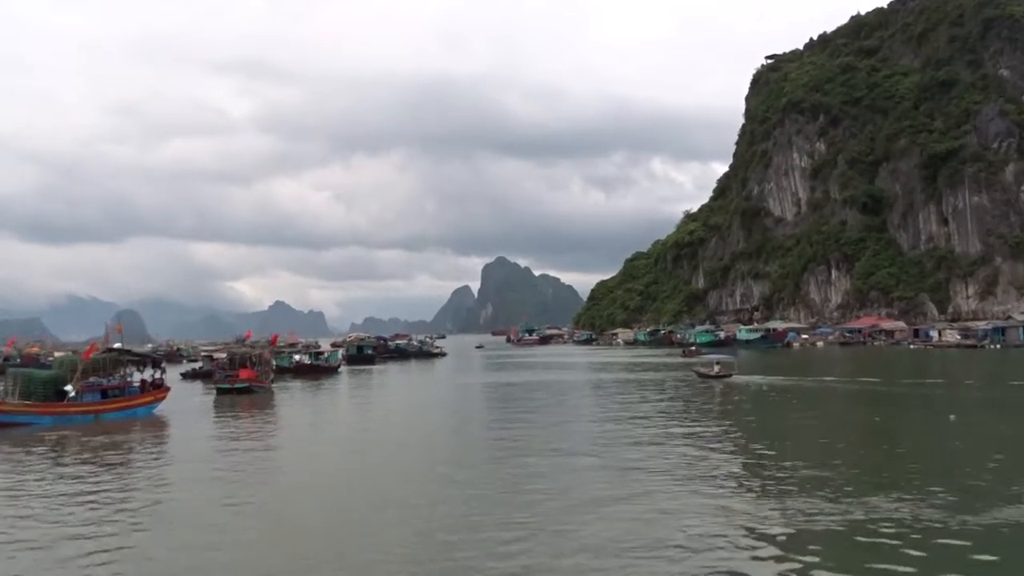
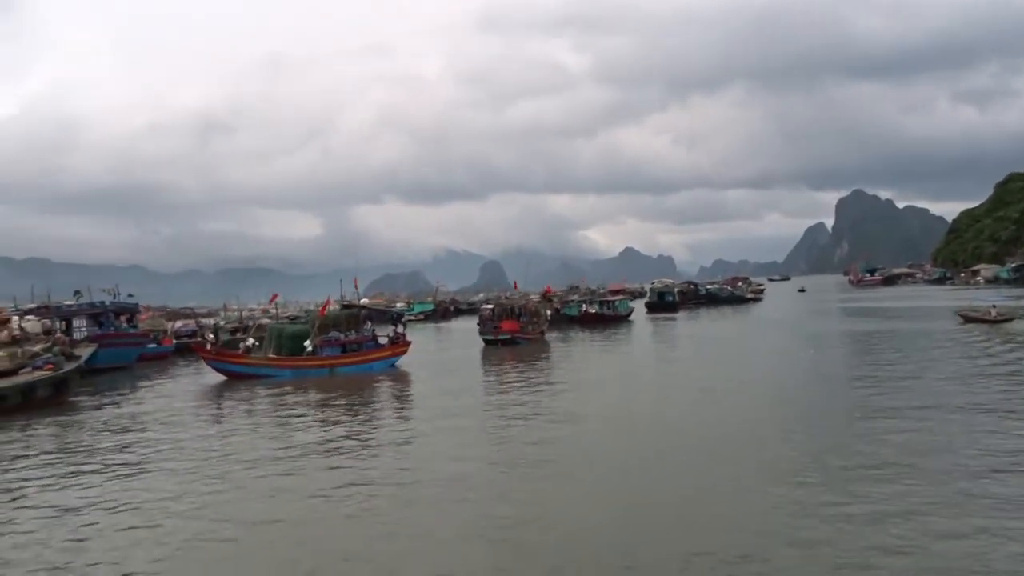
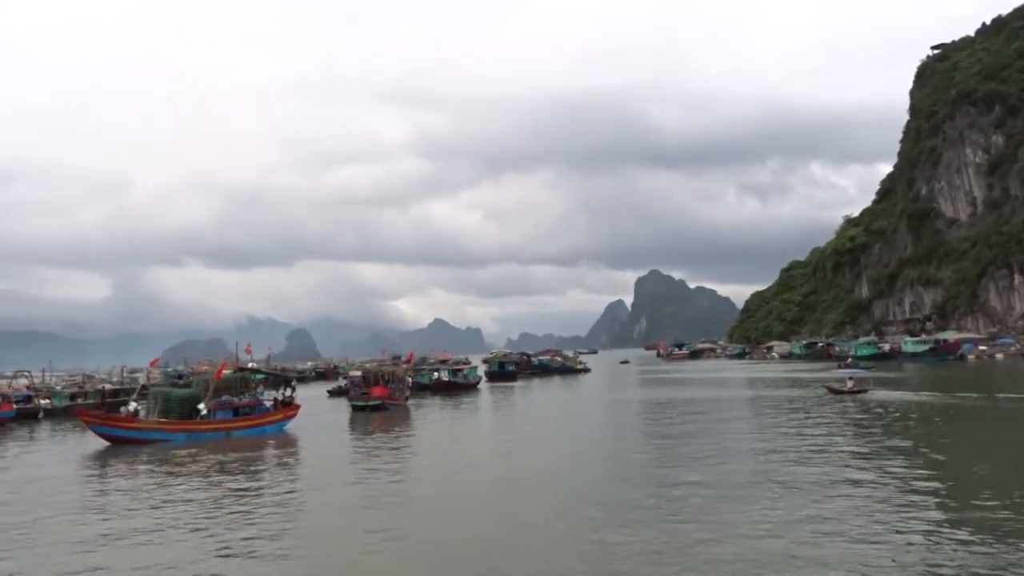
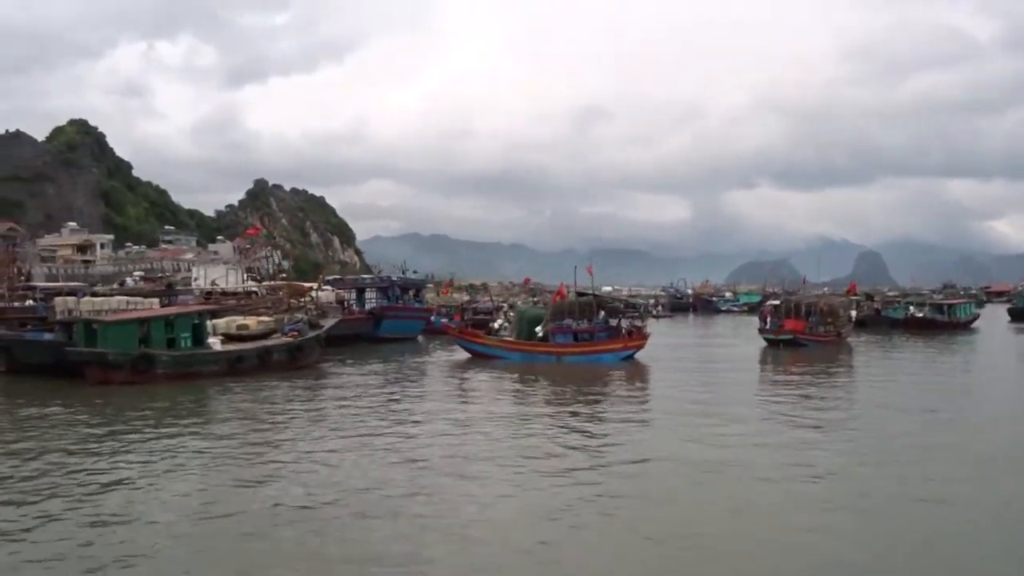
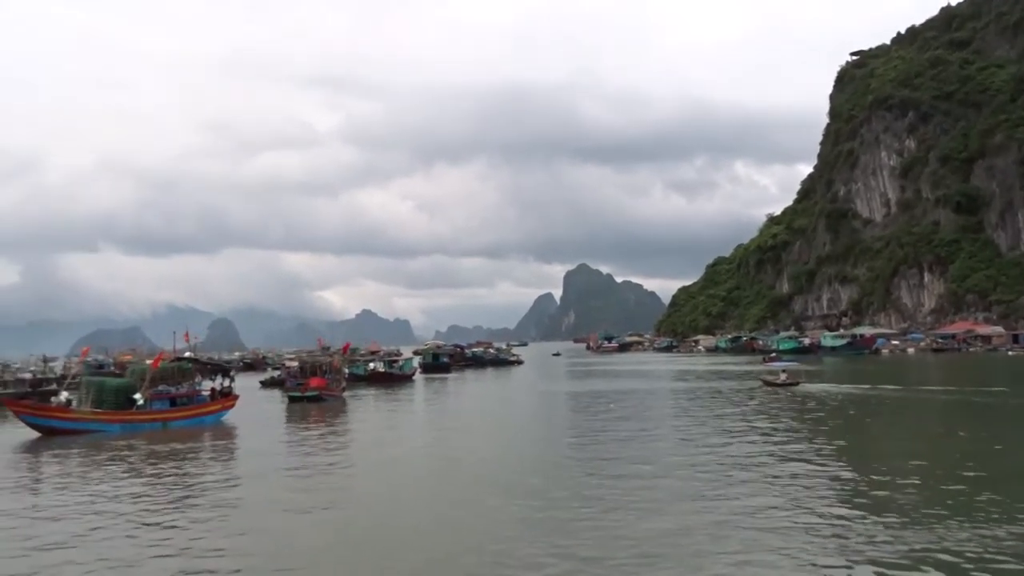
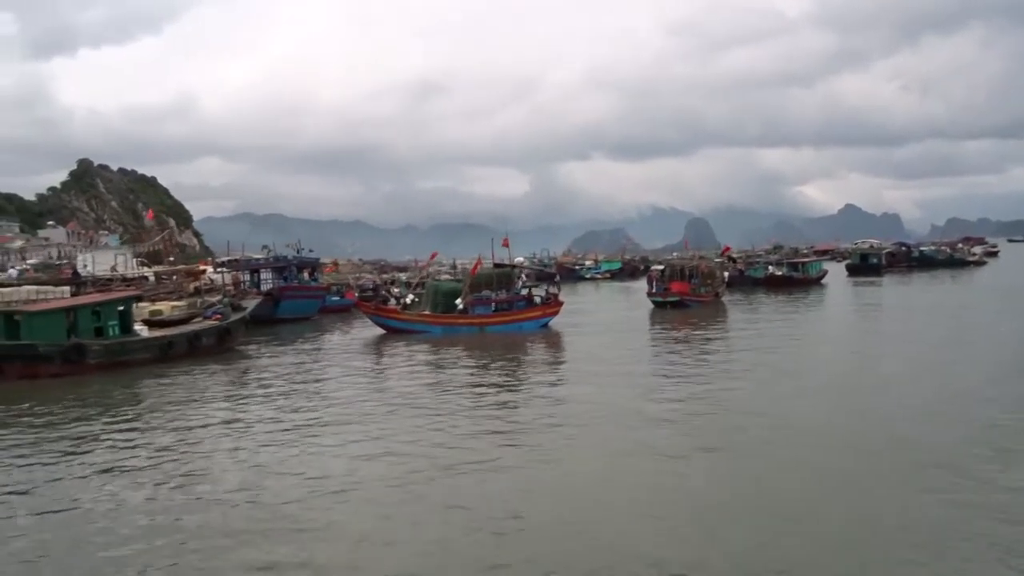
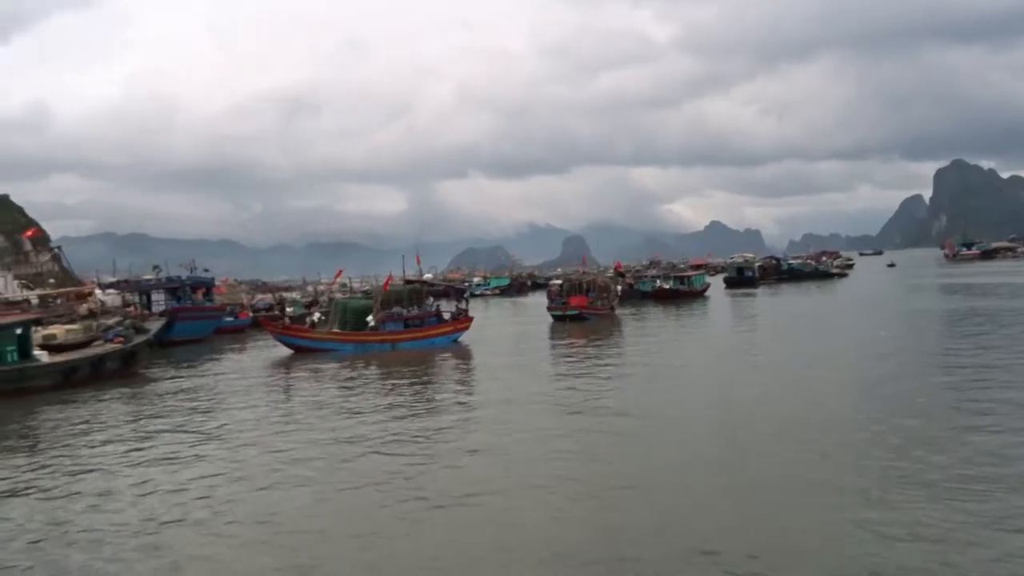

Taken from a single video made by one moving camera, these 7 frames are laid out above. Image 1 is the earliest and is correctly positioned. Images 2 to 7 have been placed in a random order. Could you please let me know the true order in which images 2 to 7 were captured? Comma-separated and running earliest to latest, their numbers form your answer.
5, 3, 2, 7, 6, 4
